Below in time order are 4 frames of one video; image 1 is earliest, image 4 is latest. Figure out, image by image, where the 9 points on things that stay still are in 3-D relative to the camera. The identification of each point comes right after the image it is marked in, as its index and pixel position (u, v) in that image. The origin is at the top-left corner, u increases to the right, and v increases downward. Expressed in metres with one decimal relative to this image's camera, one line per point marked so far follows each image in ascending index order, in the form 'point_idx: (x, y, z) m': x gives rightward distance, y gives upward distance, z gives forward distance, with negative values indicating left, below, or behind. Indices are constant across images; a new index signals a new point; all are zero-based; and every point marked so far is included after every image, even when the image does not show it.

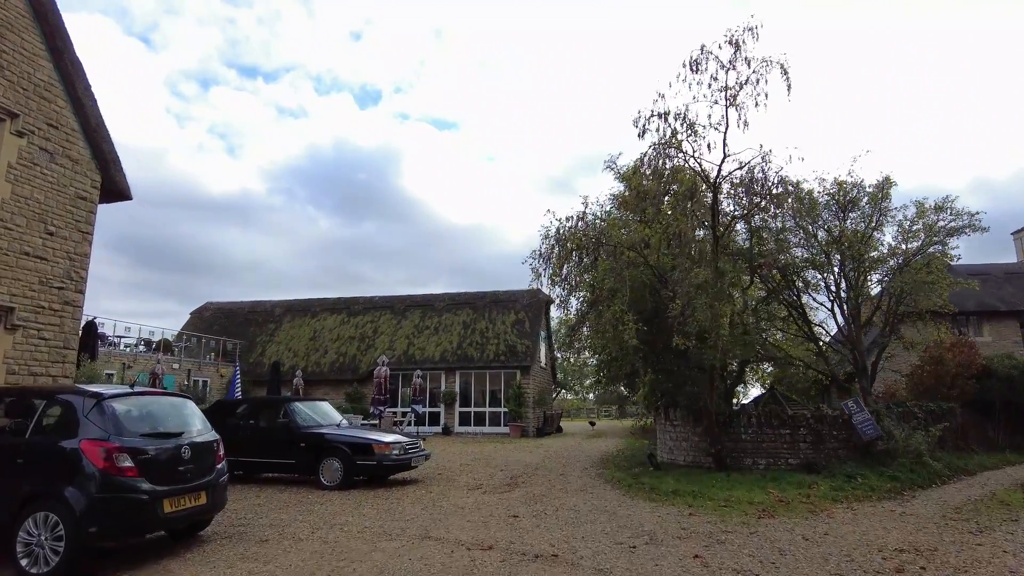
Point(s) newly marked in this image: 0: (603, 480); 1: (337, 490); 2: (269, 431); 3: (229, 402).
0: (+1.7, -3.7, +12.2) m
1: (-3.0, -3.5, +11.2) m
2: (-4.4, -2.6, +11.8) m
3: (-5.5, -2.2, +12.4) m
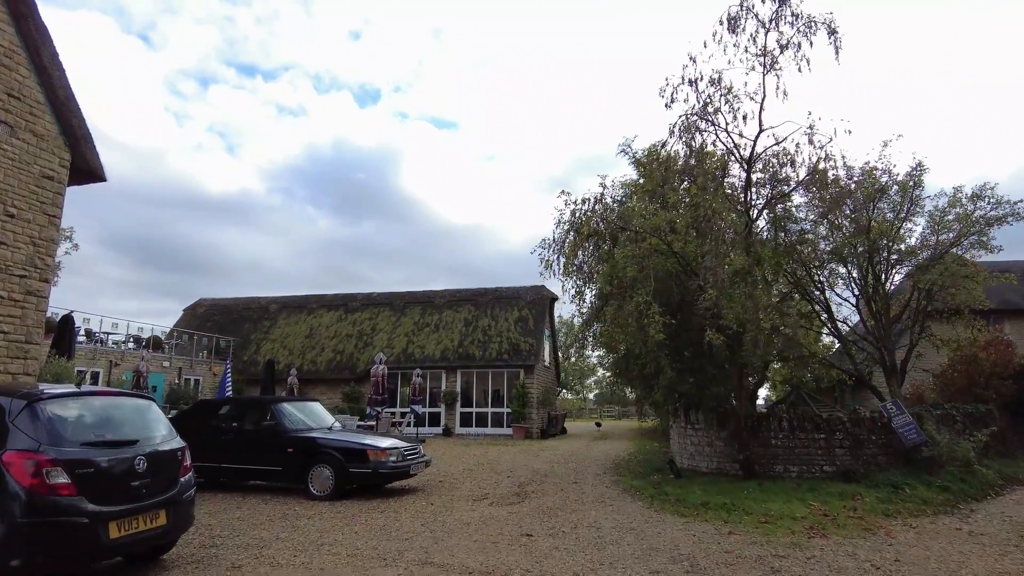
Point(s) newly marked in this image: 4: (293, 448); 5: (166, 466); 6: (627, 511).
0: (+1.9, -3.5, +11.1) m
1: (-2.9, -3.3, +10.1) m
2: (-4.3, -2.4, +10.7) m
3: (-5.3, -2.0, +11.3) m
4: (-3.5, -2.6, +10.4) m
5: (-3.2, -1.7, +6.0) m
6: (+1.6, -3.2, +9.2) m
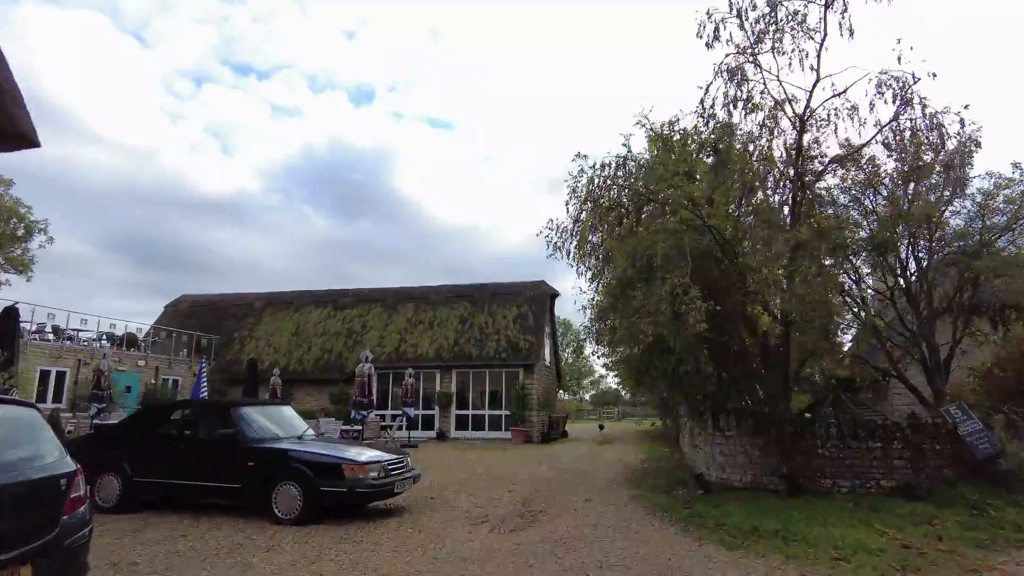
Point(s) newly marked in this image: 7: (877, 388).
0: (+1.9, -3.2, +9.4) m
1: (-2.8, -3.1, +8.4) m
2: (-4.2, -2.2, +9.0) m
3: (-5.2, -1.7, +9.6) m
4: (-3.5, -2.3, +8.7) m
5: (-3.1, -1.4, +4.3) m
6: (+1.7, -2.9, +7.5) m
7: (+8.9, -2.4, +15.7) m
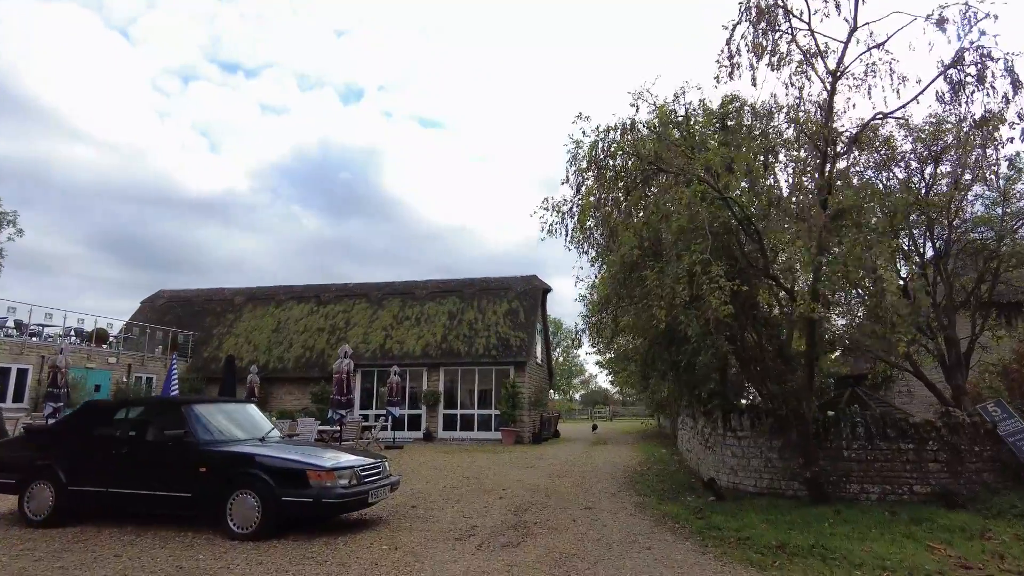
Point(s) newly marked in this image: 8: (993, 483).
0: (+1.8, -3.0, +8.4) m
1: (-2.9, -2.8, +7.3) m
2: (-4.3, -1.9, +7.8) m
3: (-5.4, -1.5, +8.5) m
4: (-3.6, -2.1, +7.5) m
5: (-3.2, -1.2, +3.2) m
6: (+1.6, -2.7, +6.4) m
7: (+8.7, -2.2, +14.8) m
8: (+6.5, -2.6, +8.7) m
